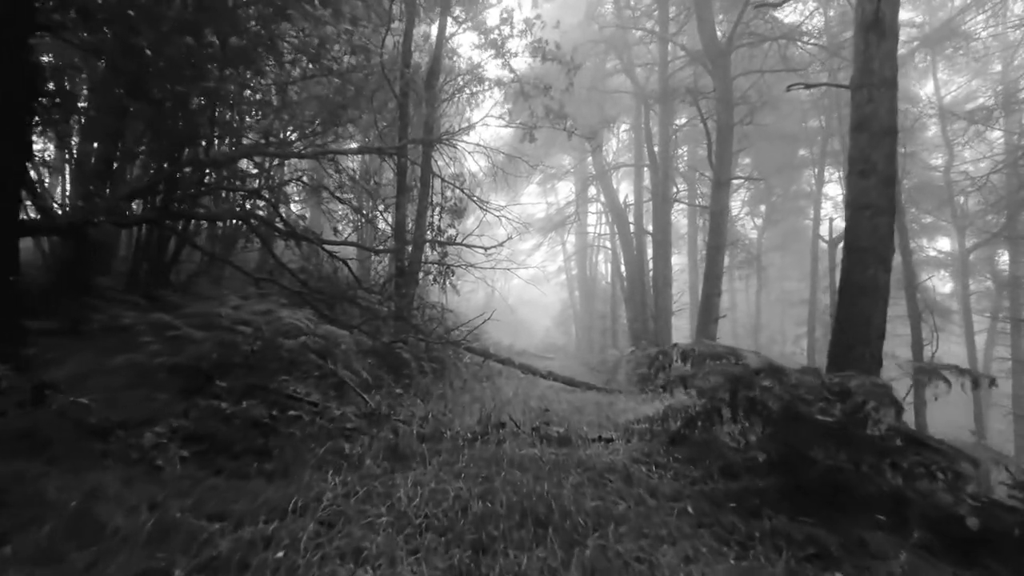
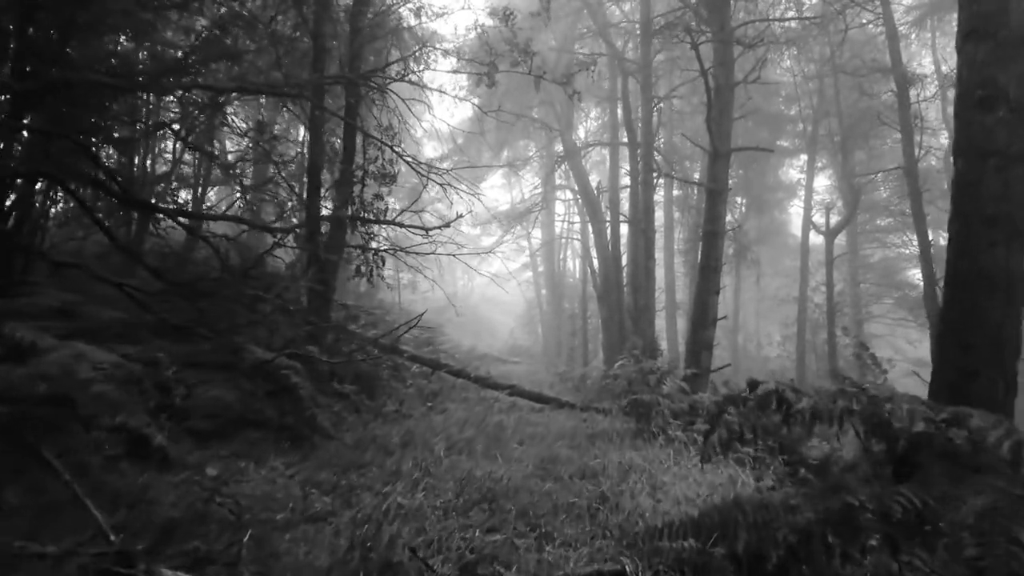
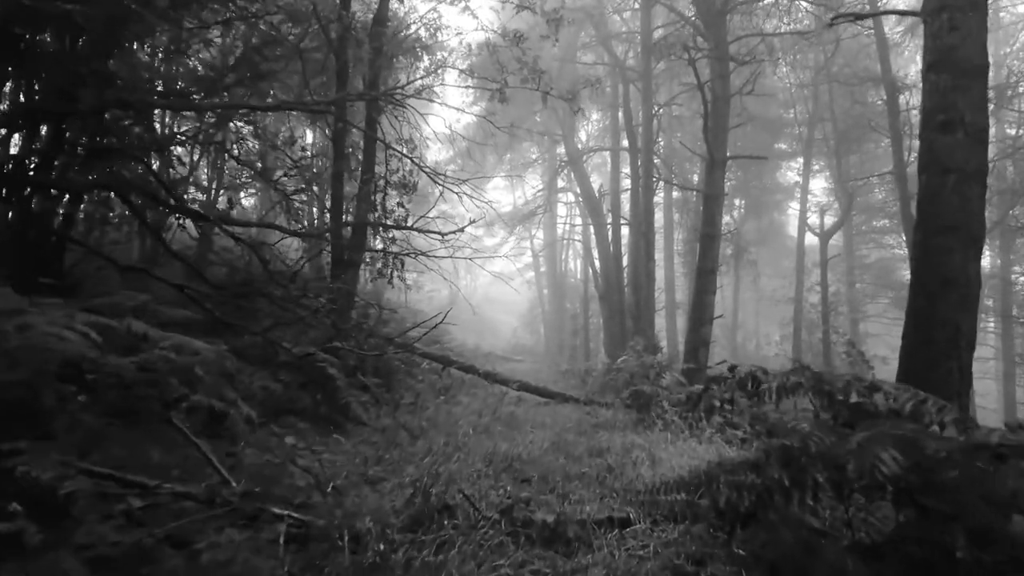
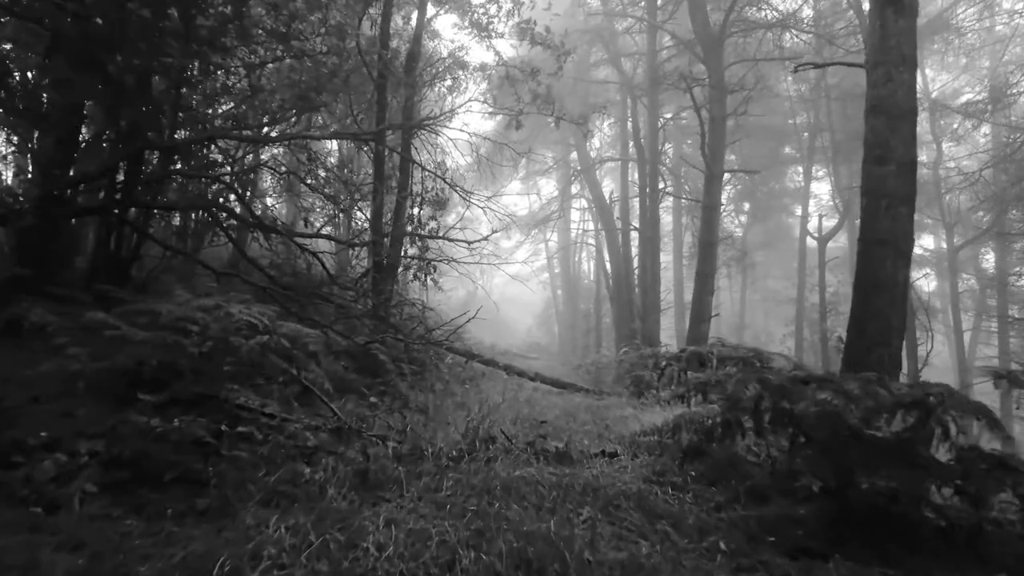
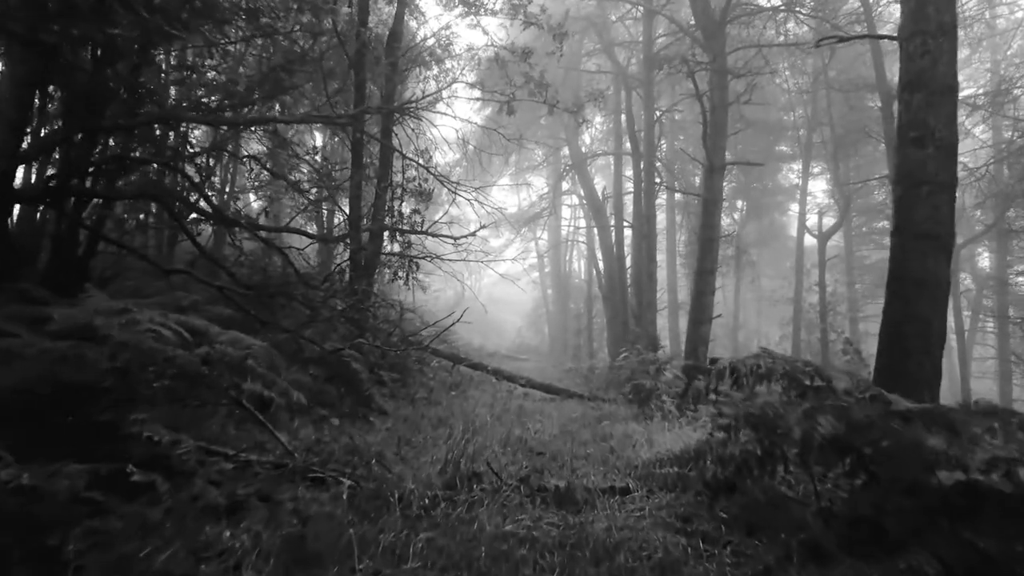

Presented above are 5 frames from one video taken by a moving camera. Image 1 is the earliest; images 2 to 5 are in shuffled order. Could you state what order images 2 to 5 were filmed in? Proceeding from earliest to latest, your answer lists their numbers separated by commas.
4, 5, 3, 2
